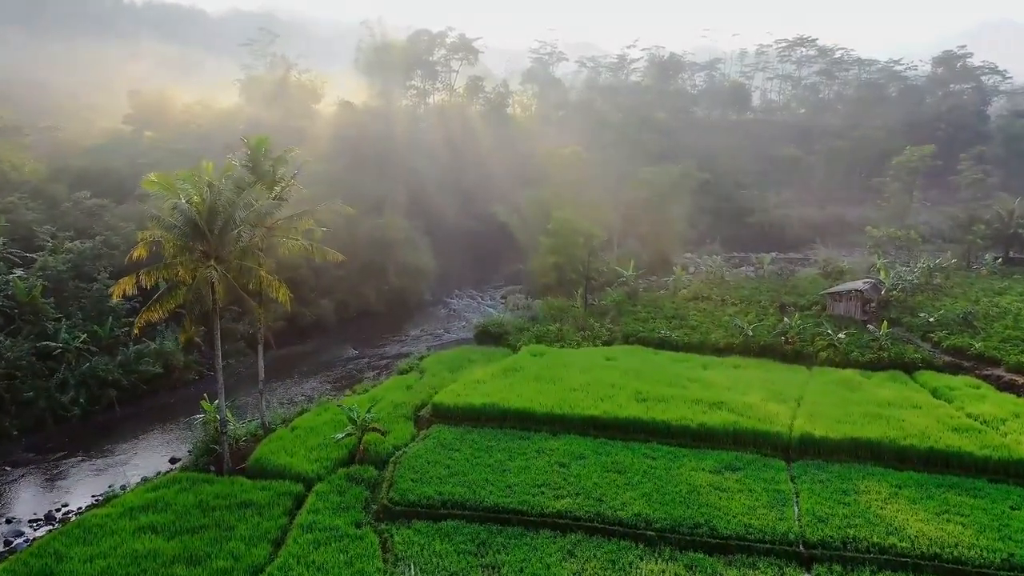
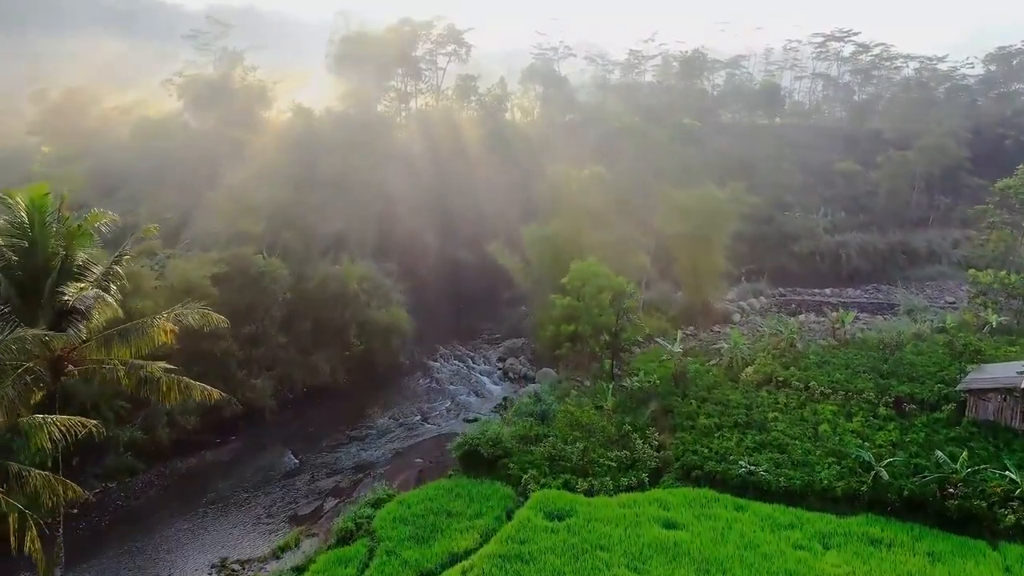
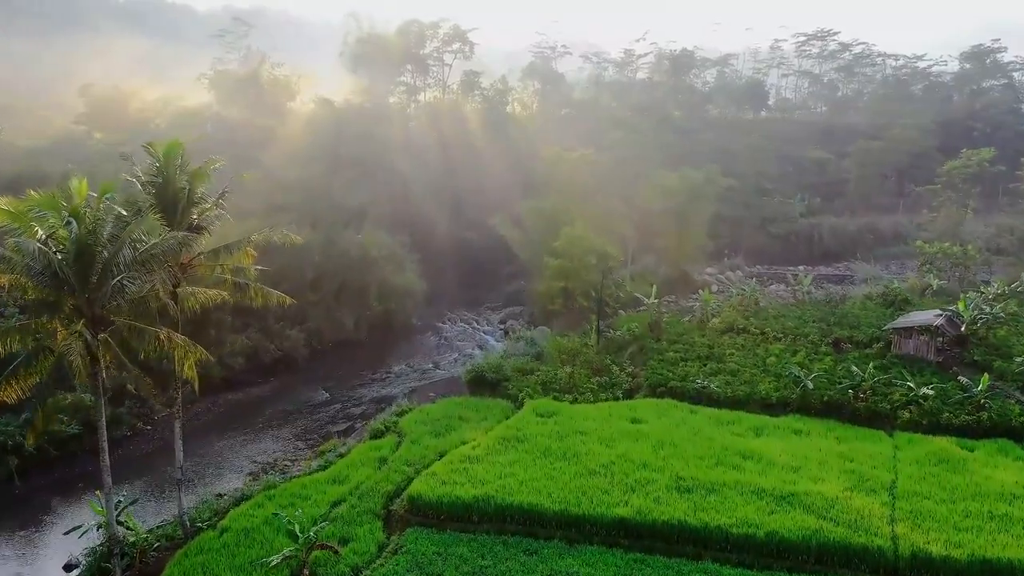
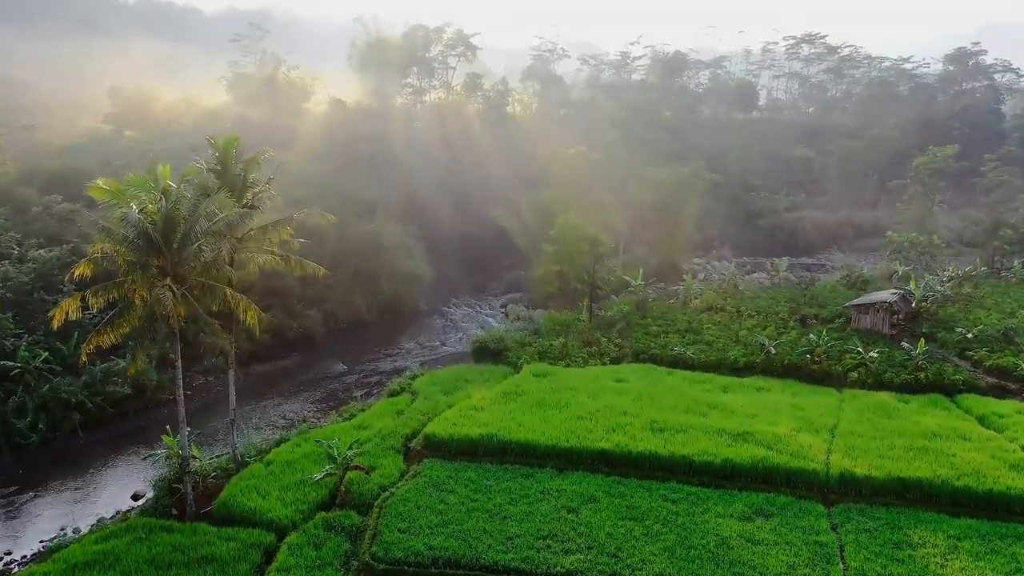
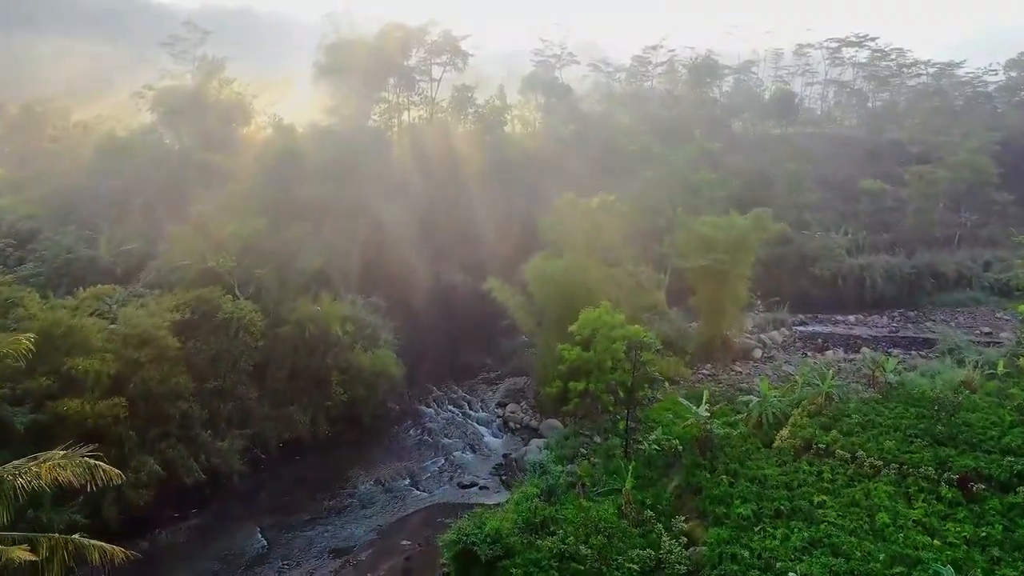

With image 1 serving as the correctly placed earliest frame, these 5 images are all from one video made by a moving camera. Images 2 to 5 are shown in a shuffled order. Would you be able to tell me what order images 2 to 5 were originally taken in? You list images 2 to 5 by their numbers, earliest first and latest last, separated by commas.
4, 3, 2, 5
